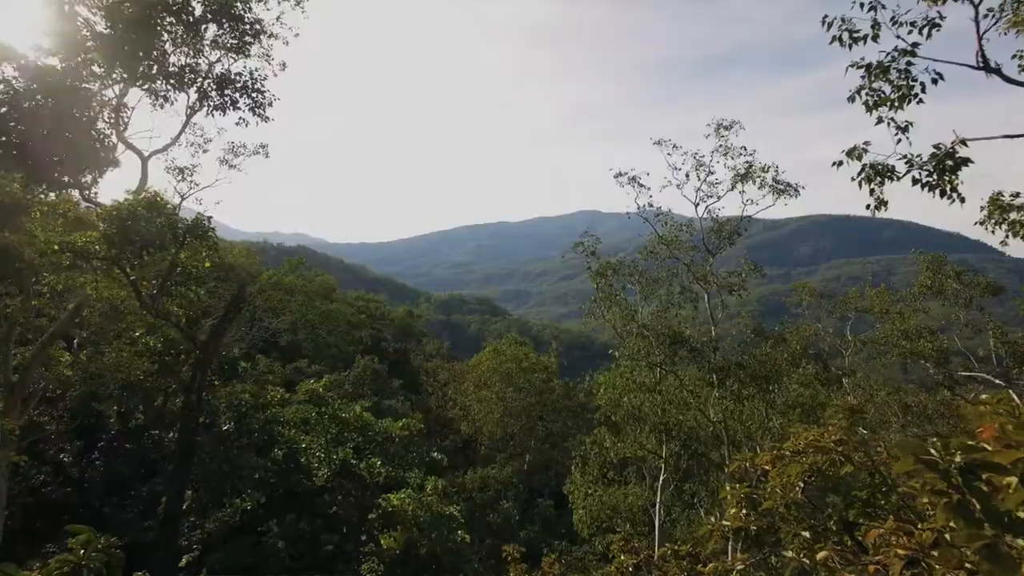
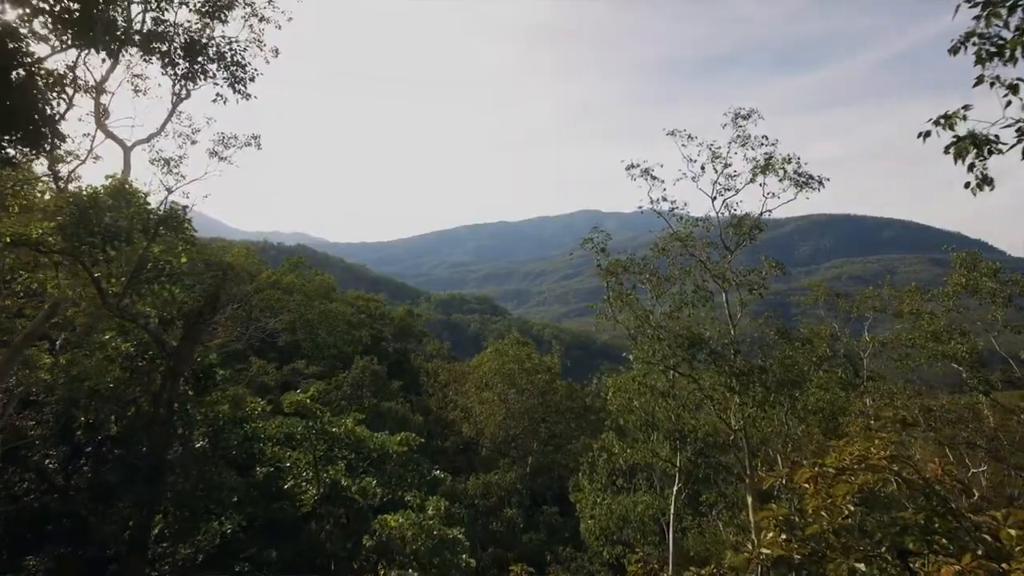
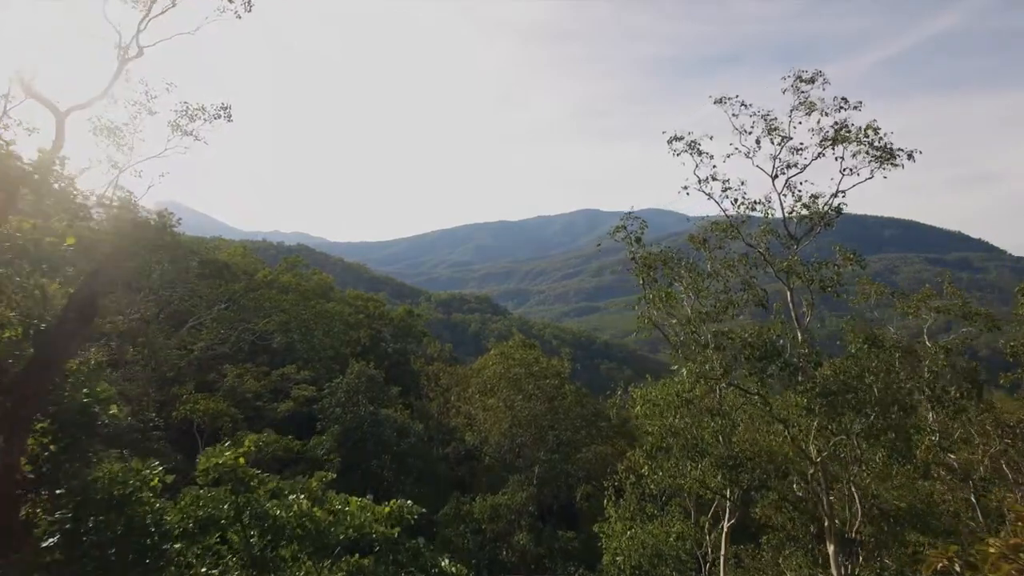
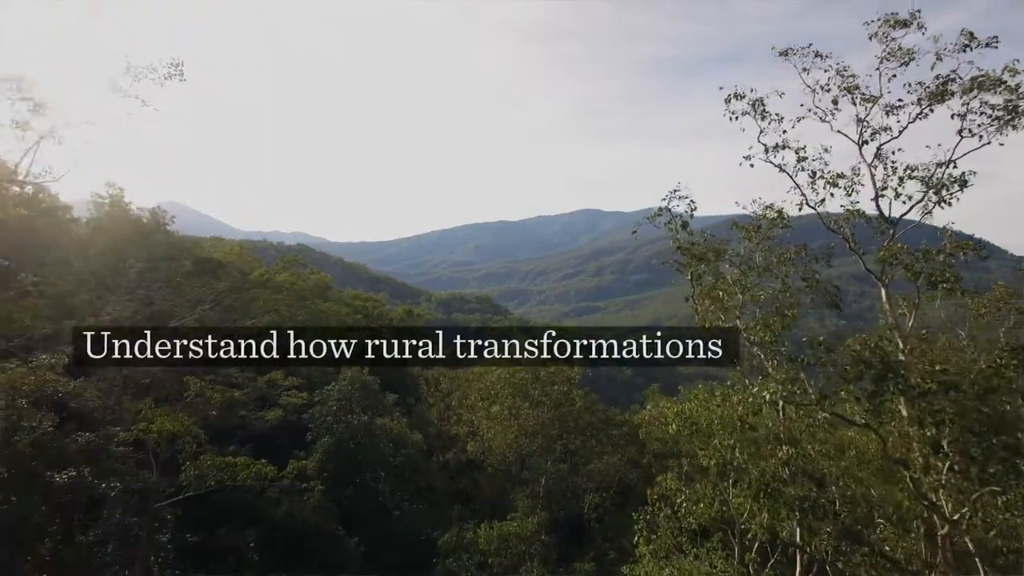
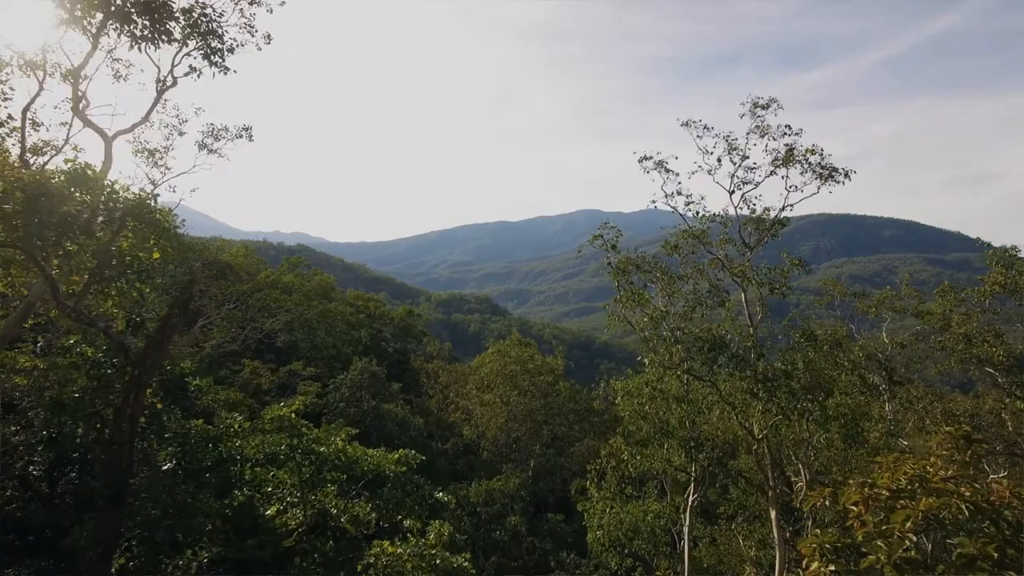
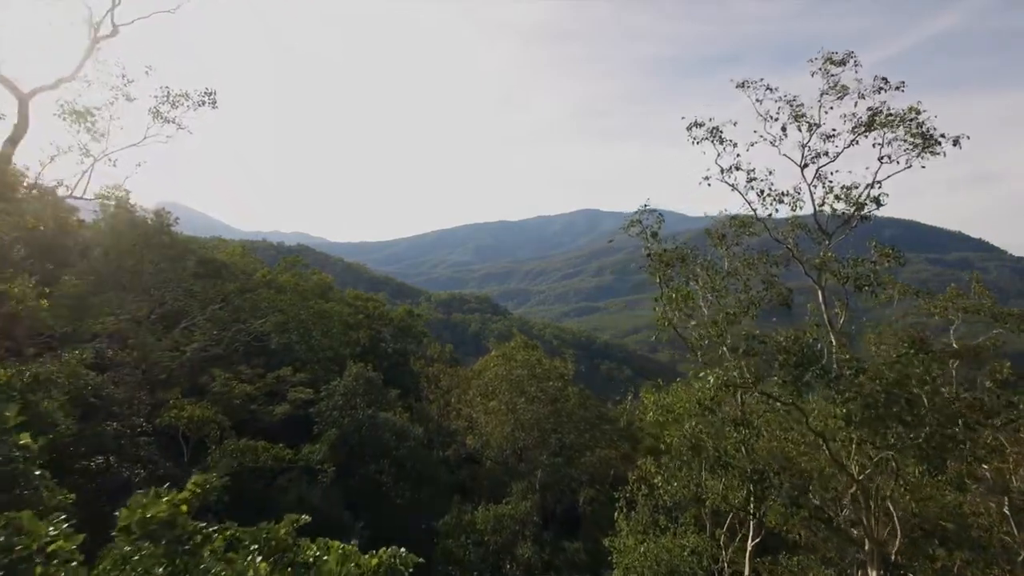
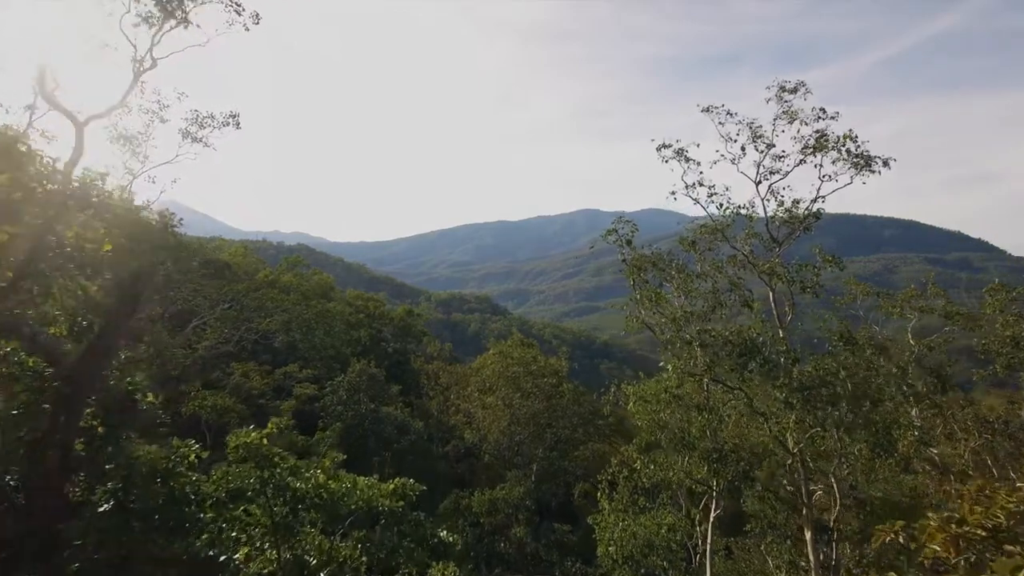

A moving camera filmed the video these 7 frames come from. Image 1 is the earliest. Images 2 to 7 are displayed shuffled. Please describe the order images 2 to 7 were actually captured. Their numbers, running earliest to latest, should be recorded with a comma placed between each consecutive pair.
2, 5, 7, 3, 6, 4
